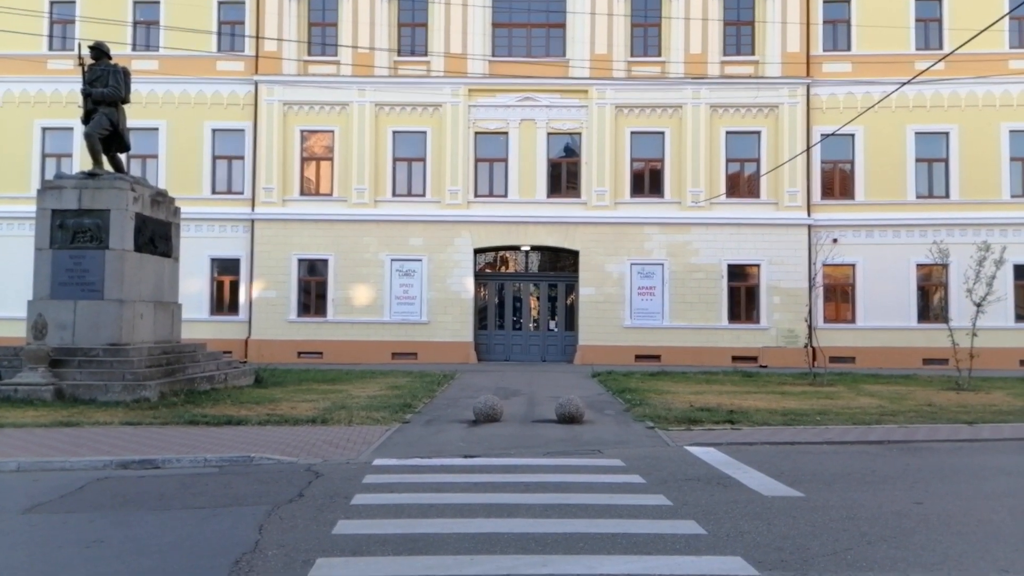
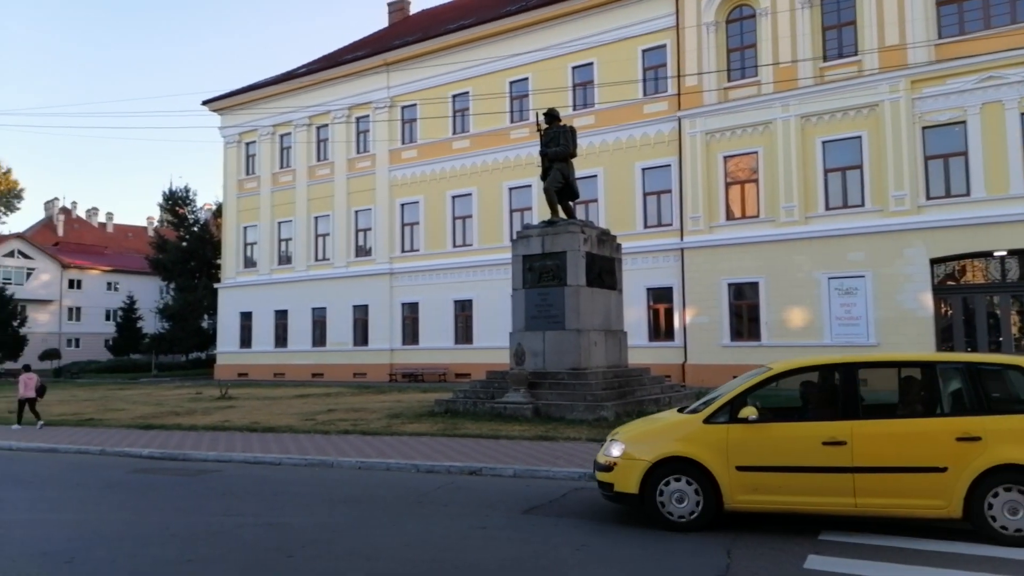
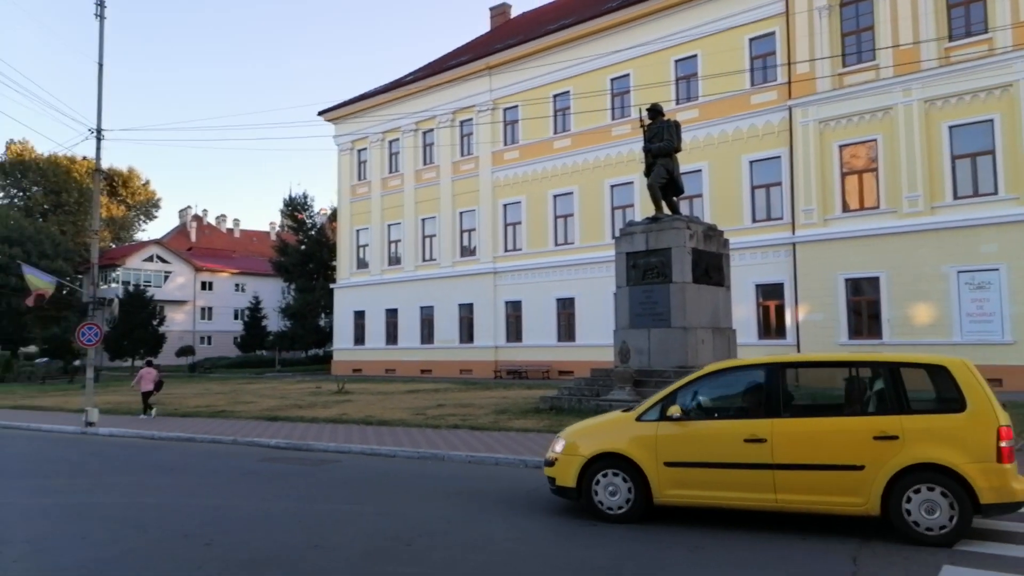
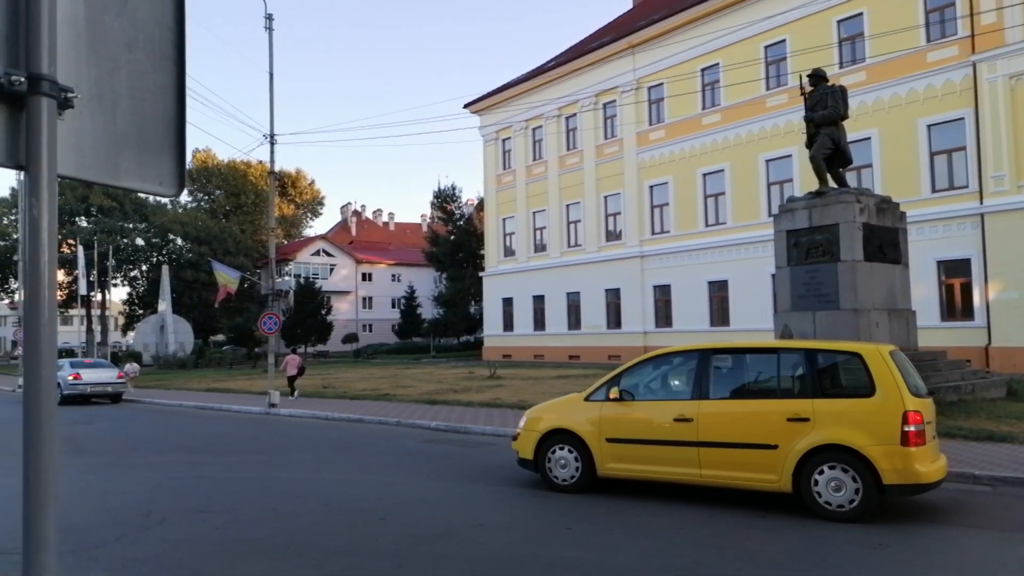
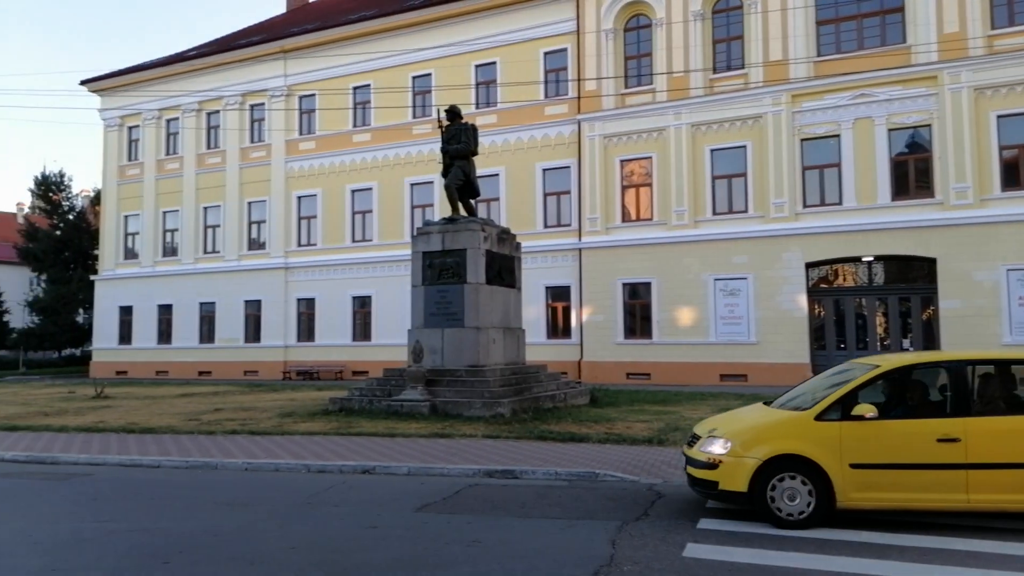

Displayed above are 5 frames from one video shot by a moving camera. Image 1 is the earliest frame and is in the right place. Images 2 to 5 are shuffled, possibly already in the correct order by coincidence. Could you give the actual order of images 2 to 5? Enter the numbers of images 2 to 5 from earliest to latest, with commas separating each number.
5, 2, 3, 4
